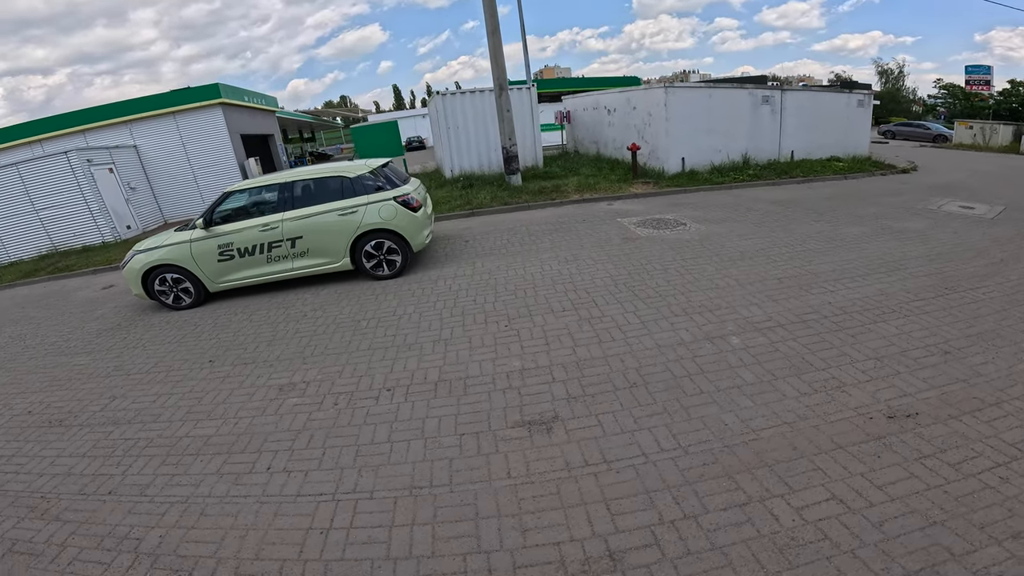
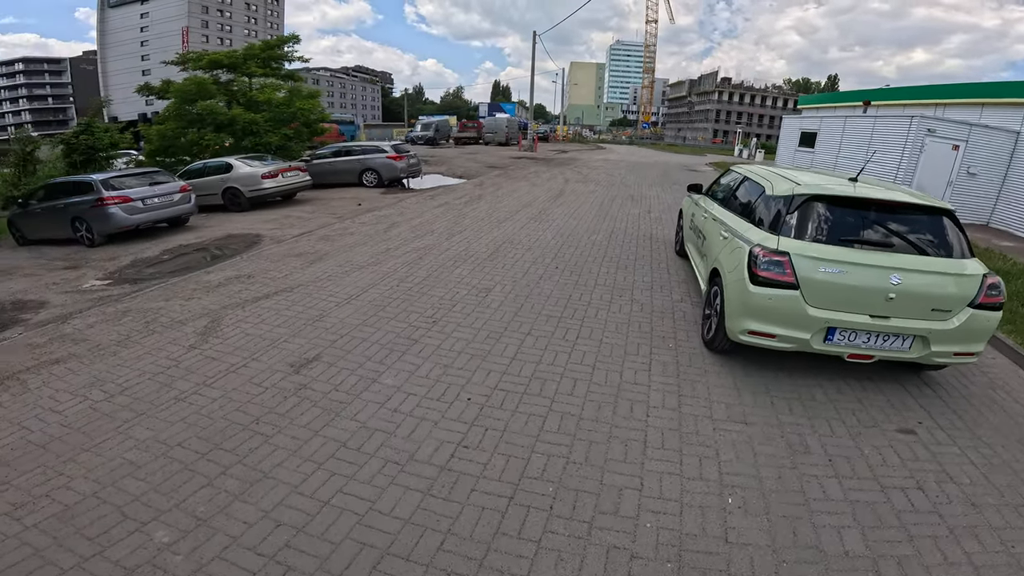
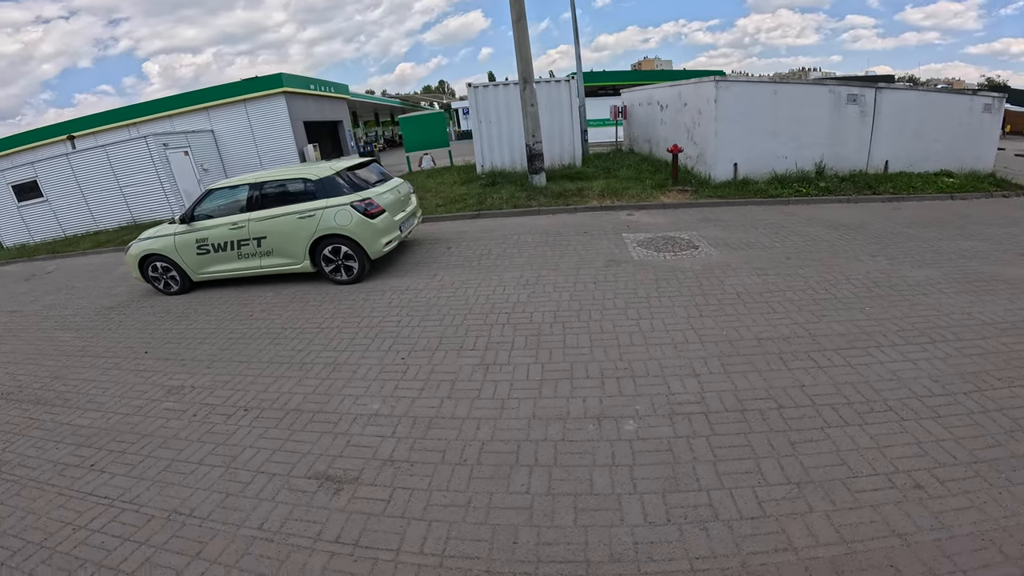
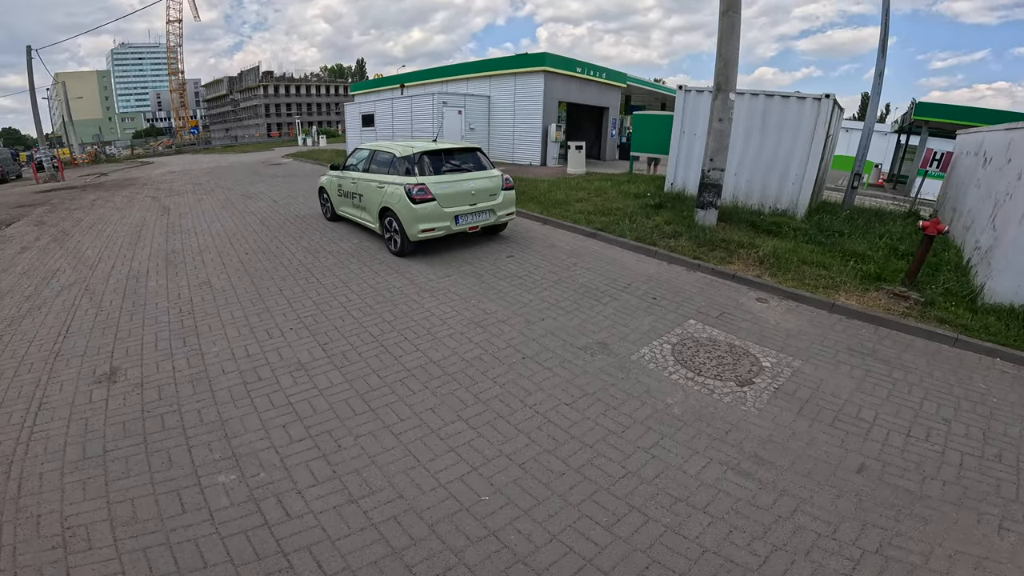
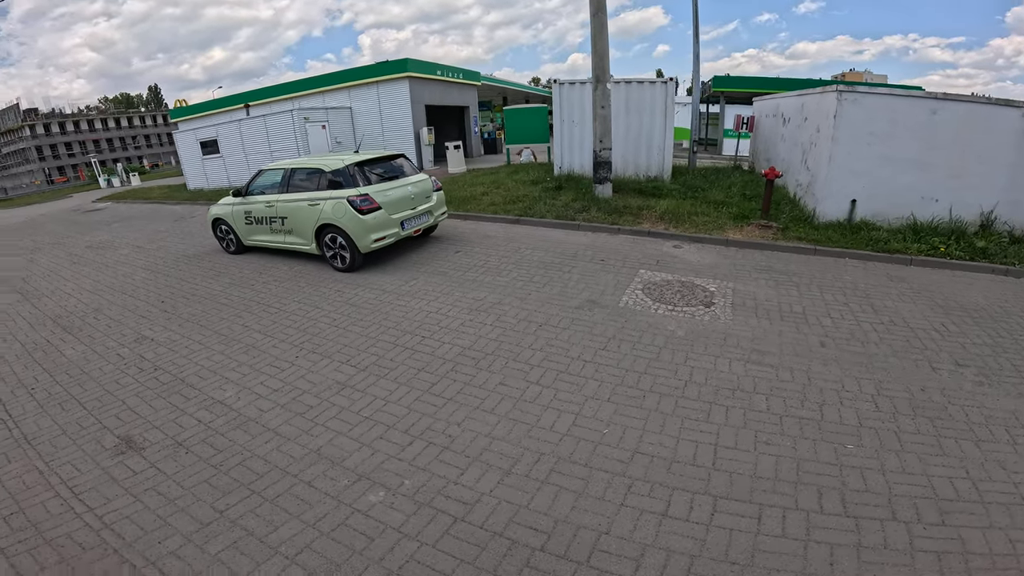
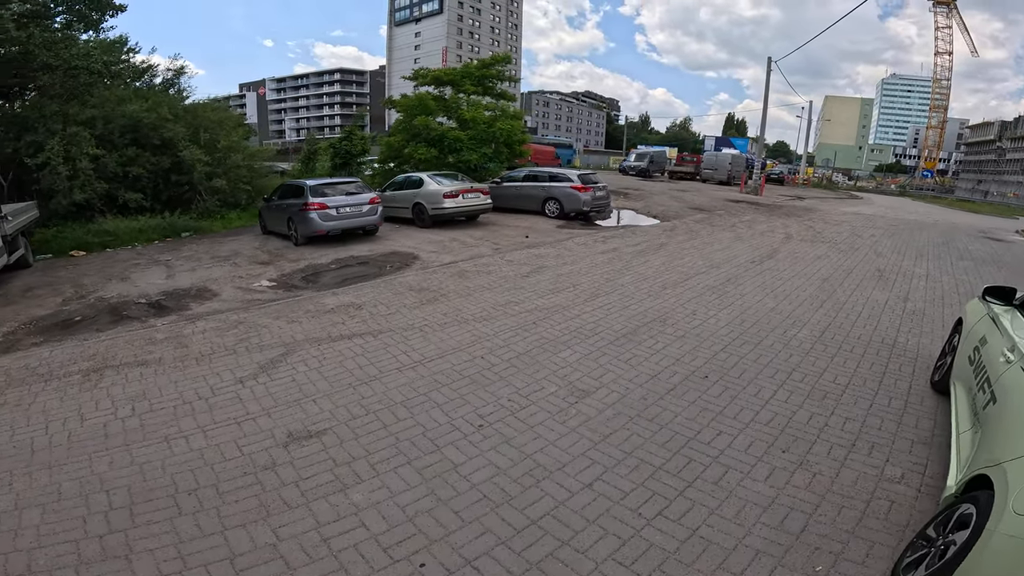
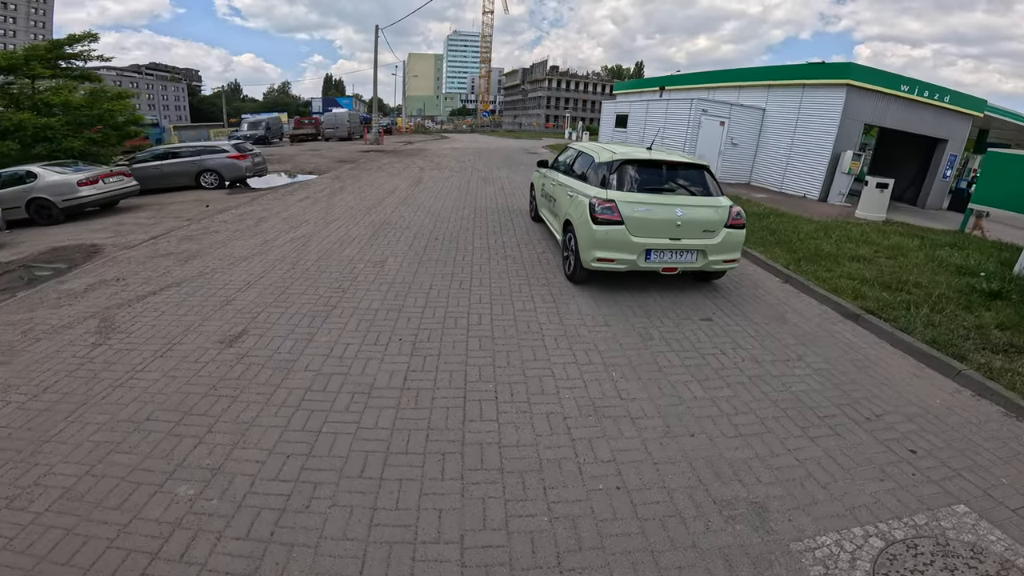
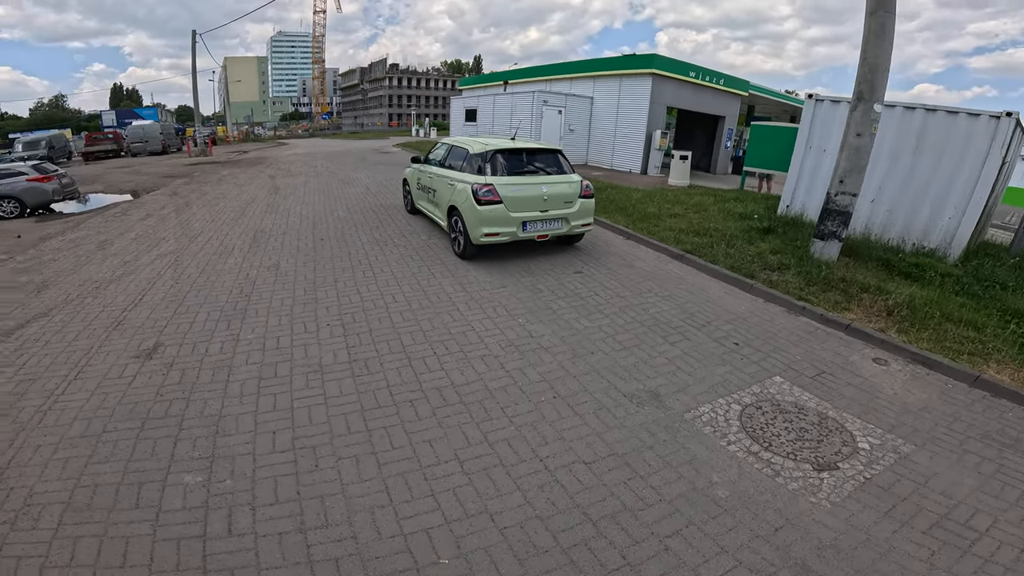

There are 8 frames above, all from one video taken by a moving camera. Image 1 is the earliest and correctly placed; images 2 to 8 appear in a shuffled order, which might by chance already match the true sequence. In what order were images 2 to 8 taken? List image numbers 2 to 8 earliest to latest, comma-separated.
3, 5, 4, 8, 7, 2, 6
